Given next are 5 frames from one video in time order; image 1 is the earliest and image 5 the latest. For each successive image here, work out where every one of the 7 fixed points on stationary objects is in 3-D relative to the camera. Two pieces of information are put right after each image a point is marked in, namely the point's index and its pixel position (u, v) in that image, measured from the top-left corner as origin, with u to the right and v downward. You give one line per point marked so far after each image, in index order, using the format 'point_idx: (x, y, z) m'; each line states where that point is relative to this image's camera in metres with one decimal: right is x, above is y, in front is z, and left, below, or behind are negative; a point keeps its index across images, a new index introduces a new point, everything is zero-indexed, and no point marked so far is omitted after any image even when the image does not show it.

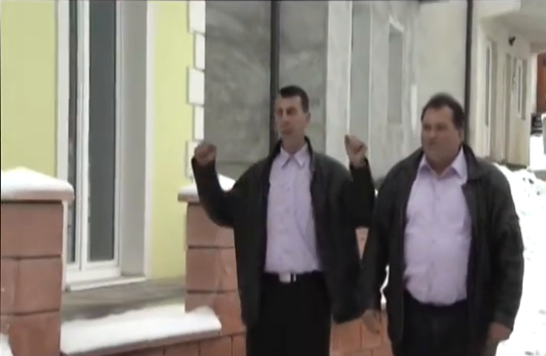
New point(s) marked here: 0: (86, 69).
0: (-1.2, +0.8, +6.6) m
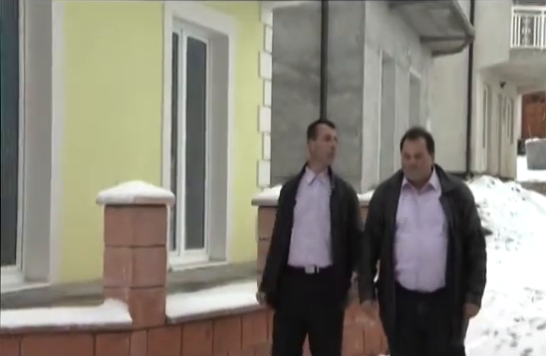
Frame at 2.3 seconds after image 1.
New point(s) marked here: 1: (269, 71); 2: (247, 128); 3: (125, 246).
0: (-0.8, +0.8, +8.3) m
1: (0.0, +1.0, +9.4) m
2: (-0.2, +0.5, +9.2) m
3: (-0.9, -0.4, +5.5) m
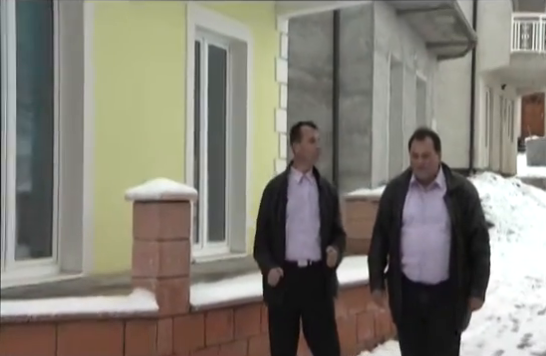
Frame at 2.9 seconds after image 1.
0: (-0.6, +0.8, +8.8) m
1: (+0.1, +1.1, +9.8) m
2: (-0.1, +0.5, +9.7) m
3: (-0.8, -0.4, +6.0) m
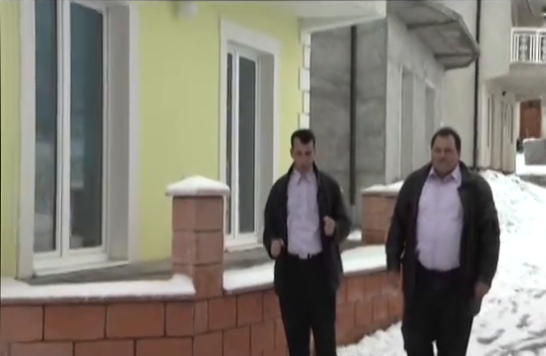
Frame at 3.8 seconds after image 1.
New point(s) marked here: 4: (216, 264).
0: (-0.4, +0.8, +9.6) m
1: (+0.4, +1.1, +10.7) m
2: (+0.2, +0.5, +10.5) m
3: (-0.6, -0.4, +6.8) m
4: (-0.4, -0.6, +6.9) m
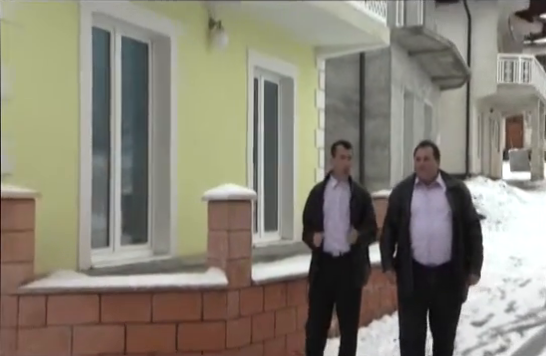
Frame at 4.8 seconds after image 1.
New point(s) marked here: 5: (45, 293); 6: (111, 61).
0: (-0.2, +0.7, +10.9) m
1: (+0.6, +1.0, +11.9) m
2: (+0.4, +0.5, +11.7) m
3: (-0.4, -0.4, +8.1) m
4: (-0.2, -0.7, +8.2) m
5: (-1.9, -0.9, +7.5) m
6: (-1.5, +1.1, +8.9) m
